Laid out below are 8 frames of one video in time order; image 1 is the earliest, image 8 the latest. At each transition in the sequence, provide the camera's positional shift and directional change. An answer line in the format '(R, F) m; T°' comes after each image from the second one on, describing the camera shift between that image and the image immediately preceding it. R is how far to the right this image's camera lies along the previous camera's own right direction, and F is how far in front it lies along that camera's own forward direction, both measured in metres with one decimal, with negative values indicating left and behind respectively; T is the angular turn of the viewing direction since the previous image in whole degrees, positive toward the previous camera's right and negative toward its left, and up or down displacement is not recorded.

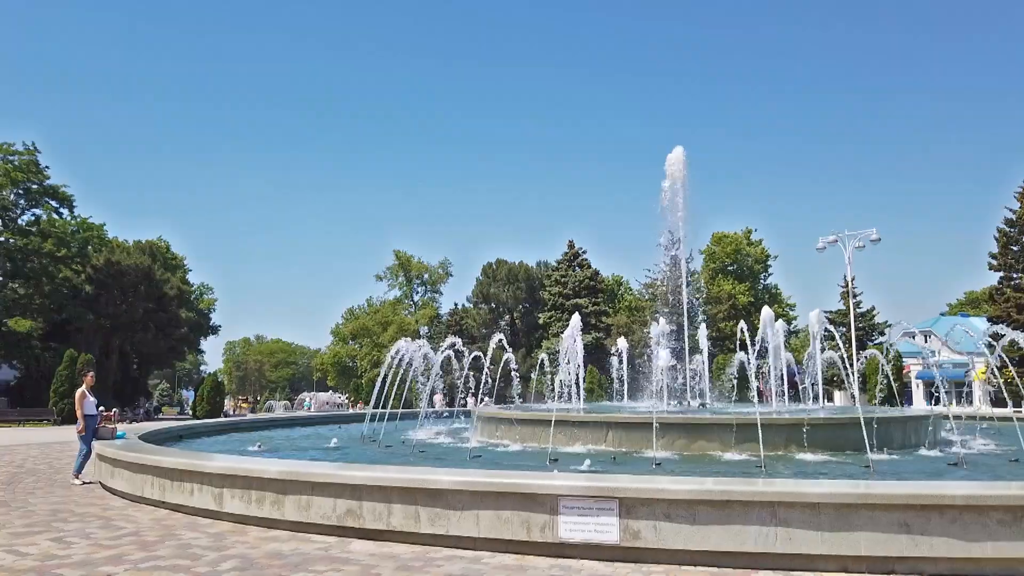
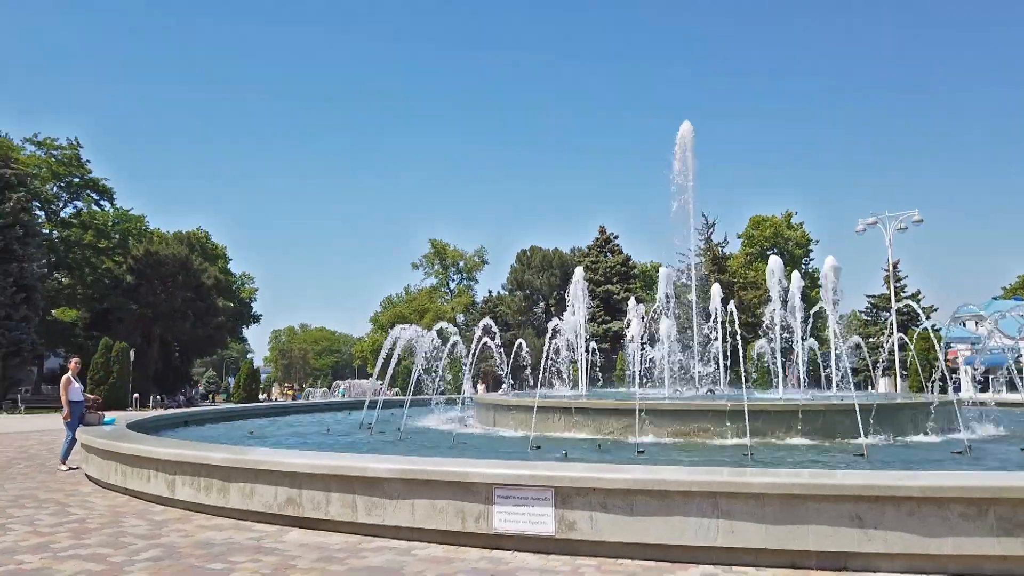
(+0.9, +0.4) m; -3°
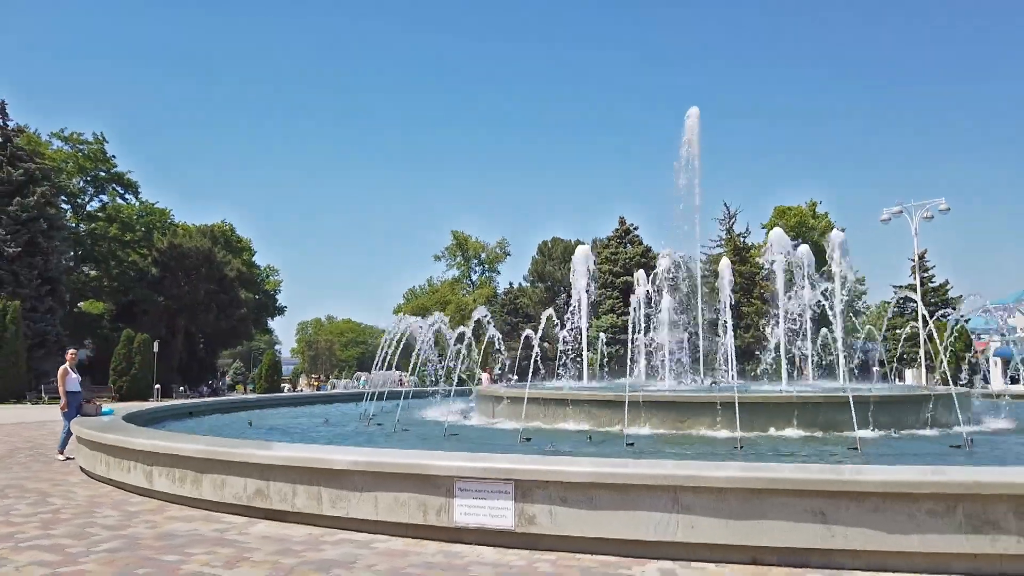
(+0.5, +0.1) m; -2°
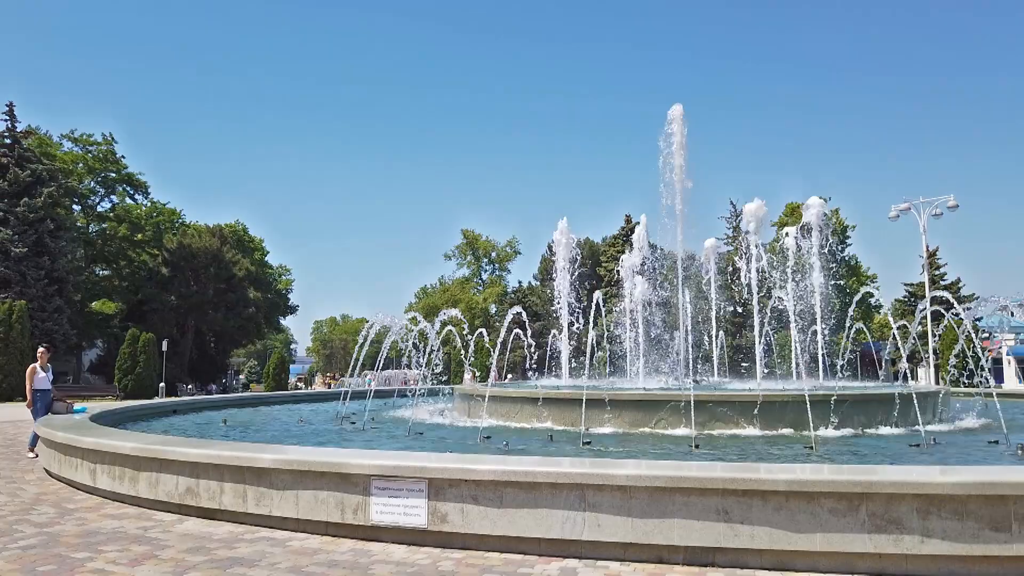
(+0.8, 0.0) m; -1°
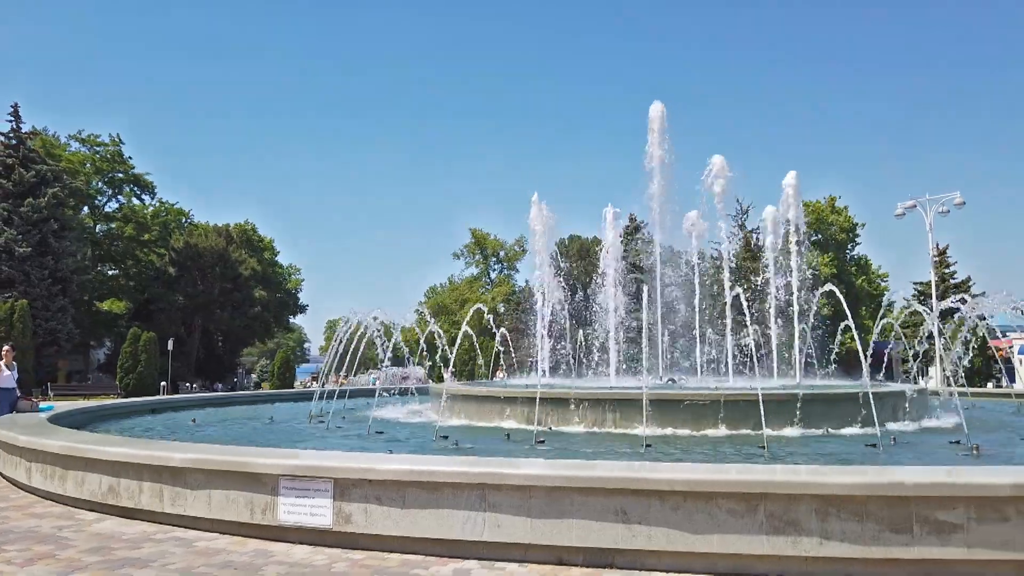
(+0.8, +0.1) m; -1°
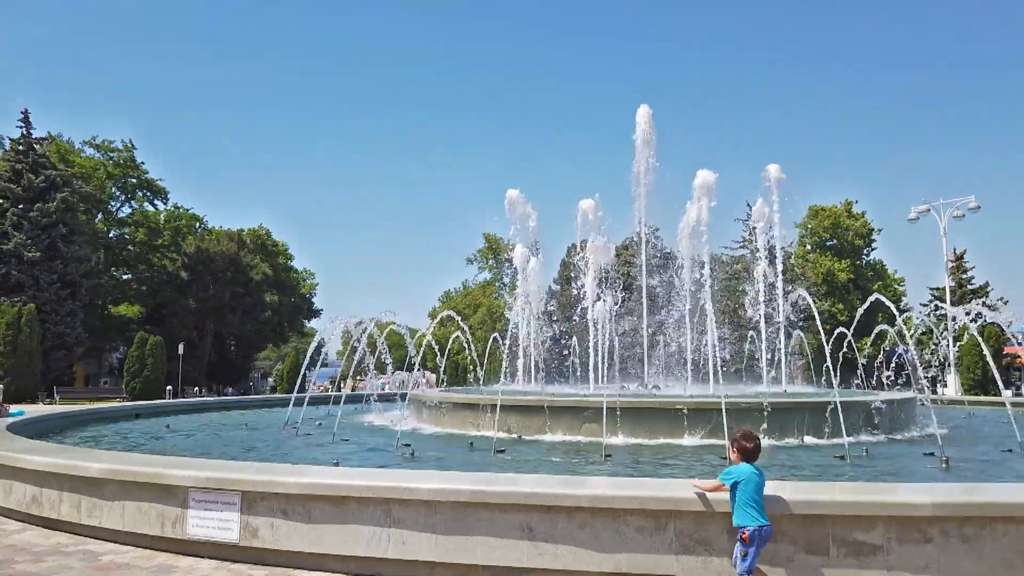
(+0.8, +0.2) m; -1°
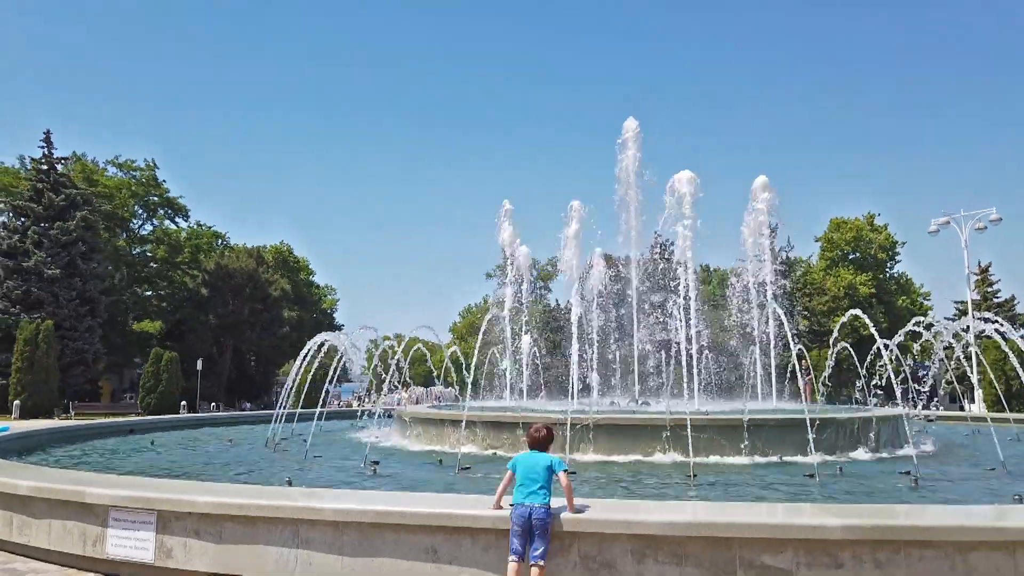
(+0.8, +0.1) m; -2°
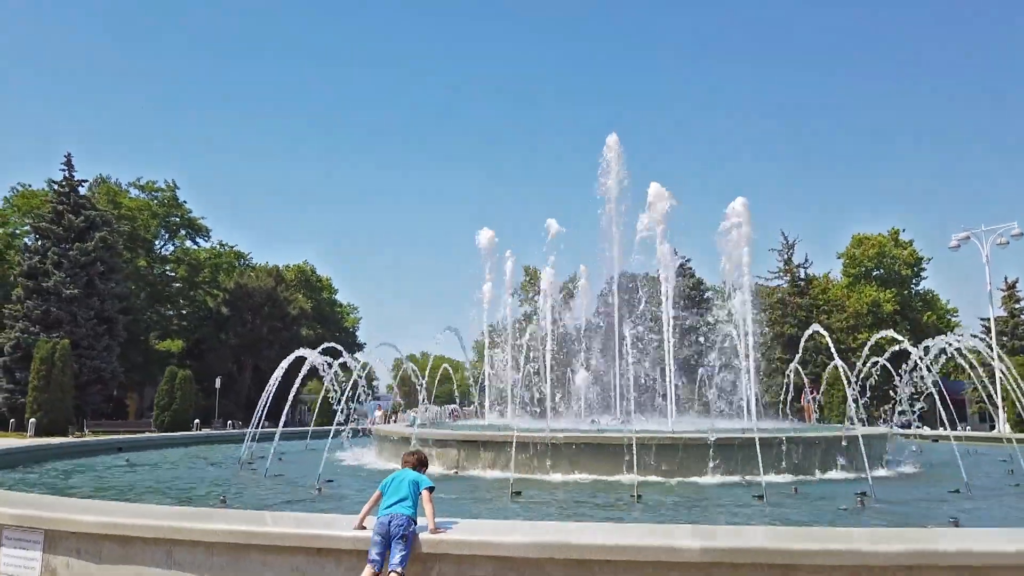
(+1.0, +0.1) m; -2°
